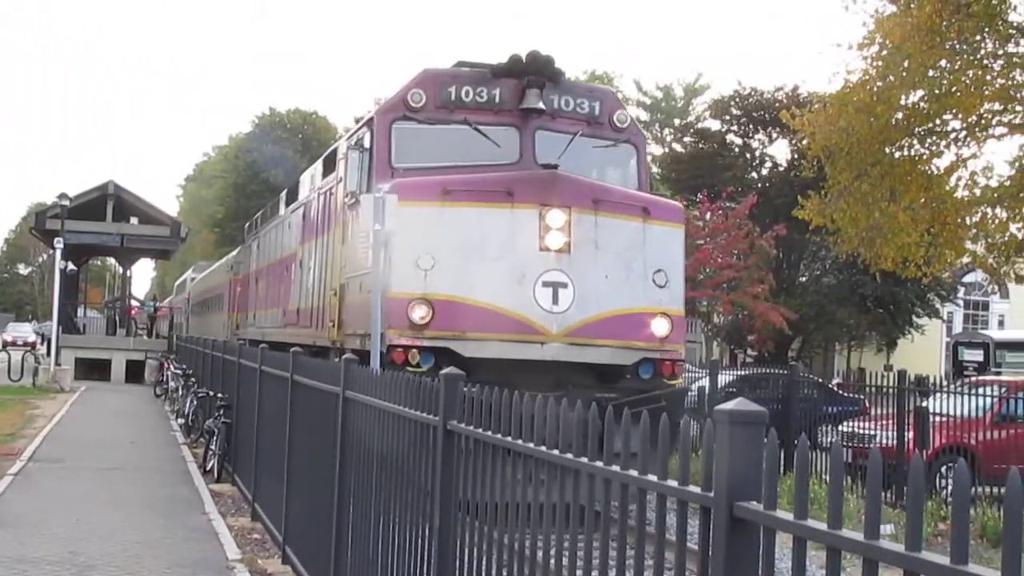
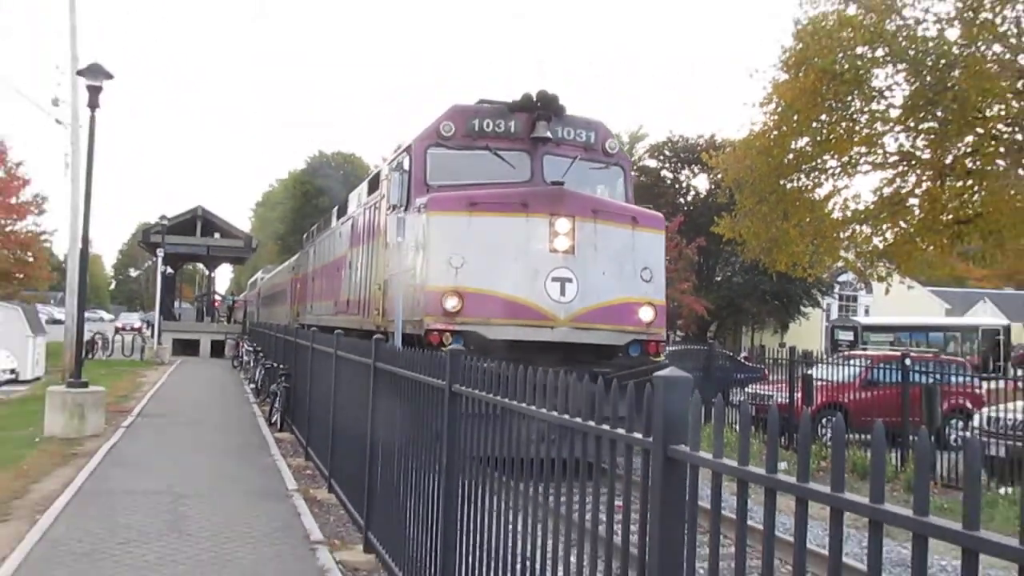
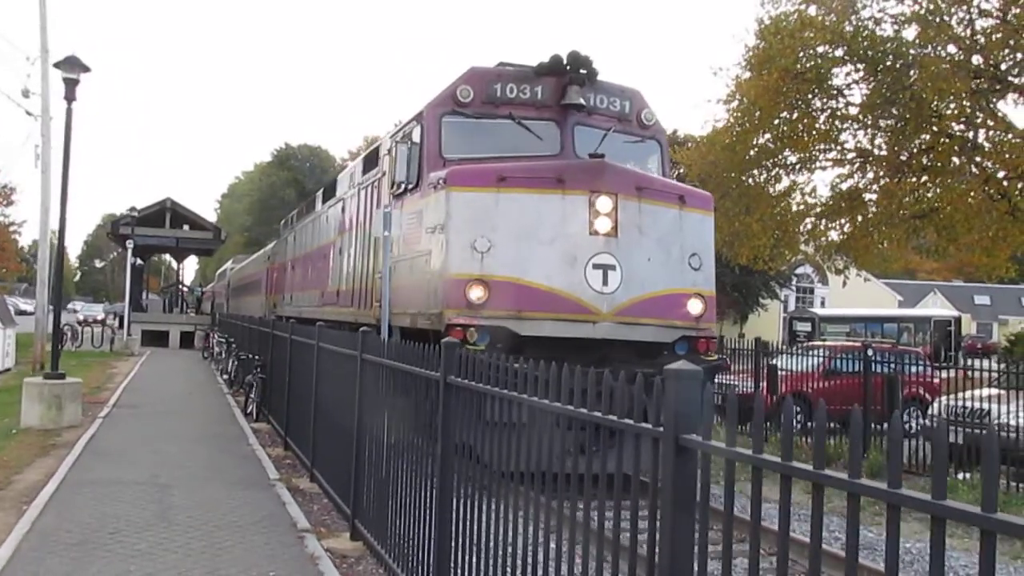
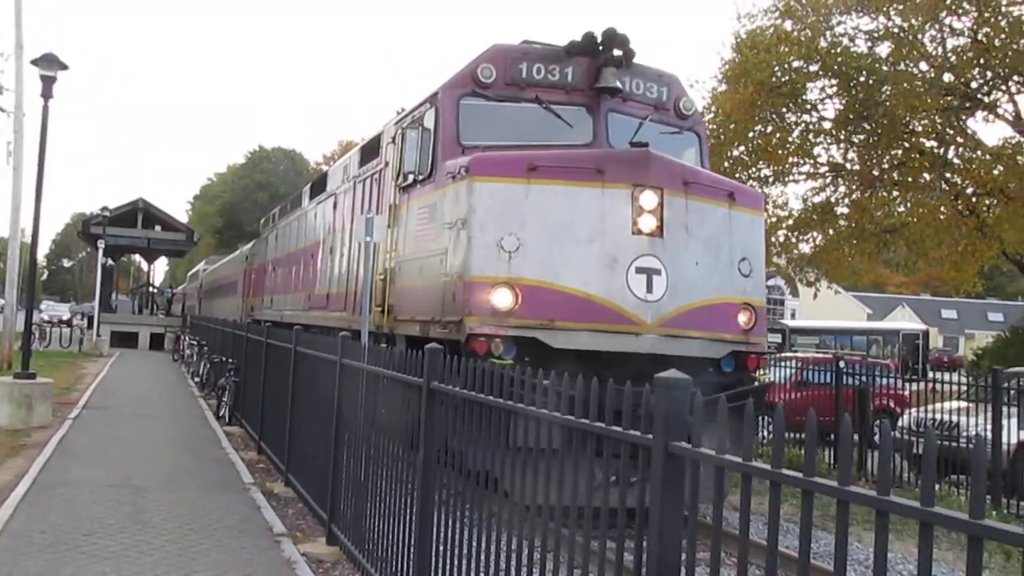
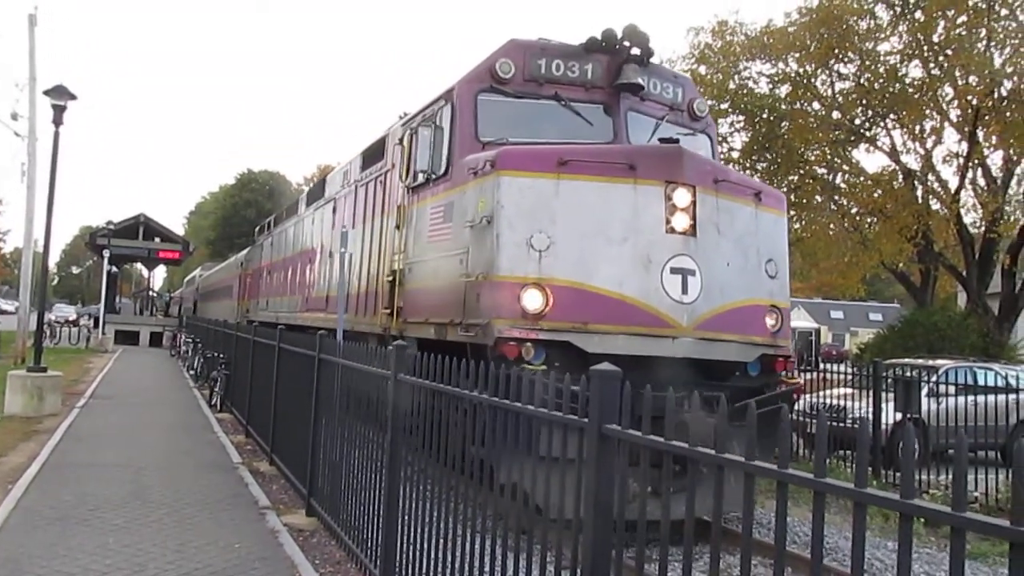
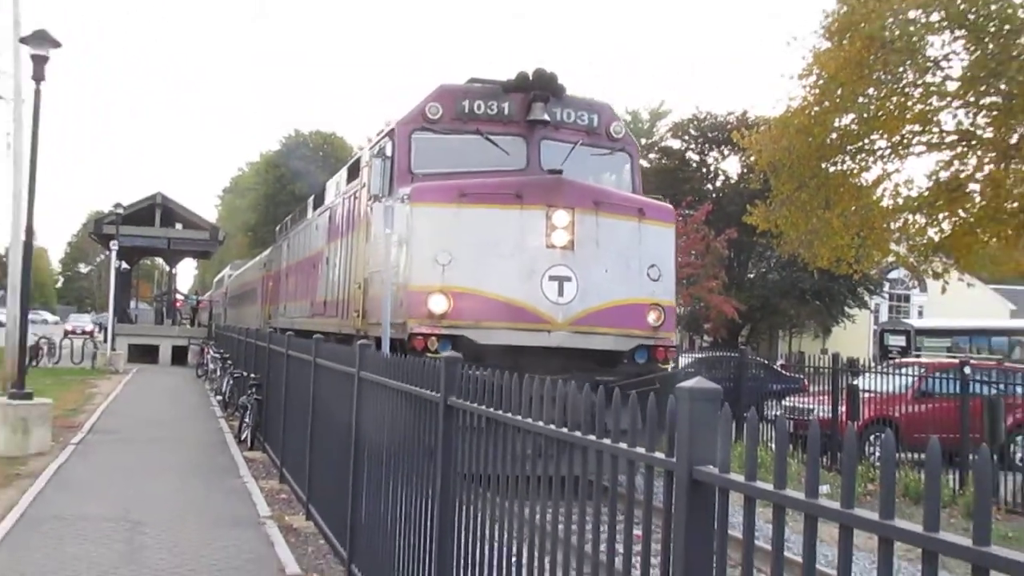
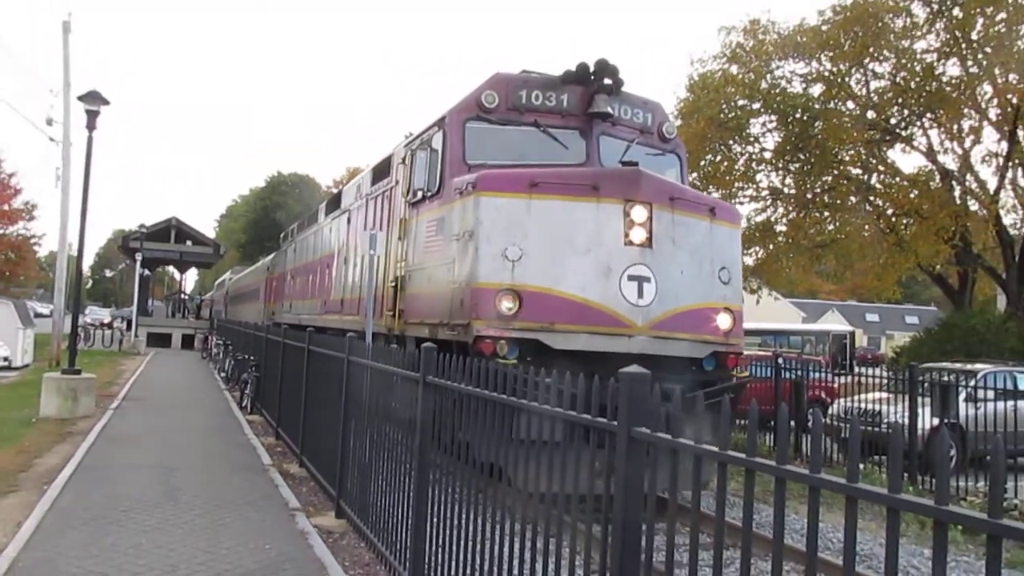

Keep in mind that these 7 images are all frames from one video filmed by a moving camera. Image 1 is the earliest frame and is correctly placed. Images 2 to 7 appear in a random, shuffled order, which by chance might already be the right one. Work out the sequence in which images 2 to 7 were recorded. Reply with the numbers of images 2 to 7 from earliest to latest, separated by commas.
6, 2, 3, 4, 7, 5
